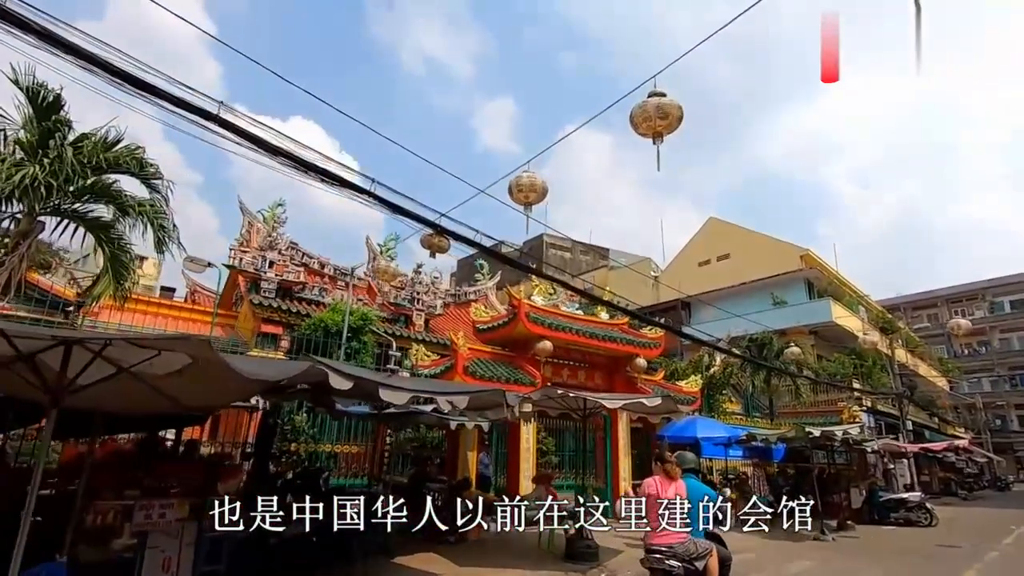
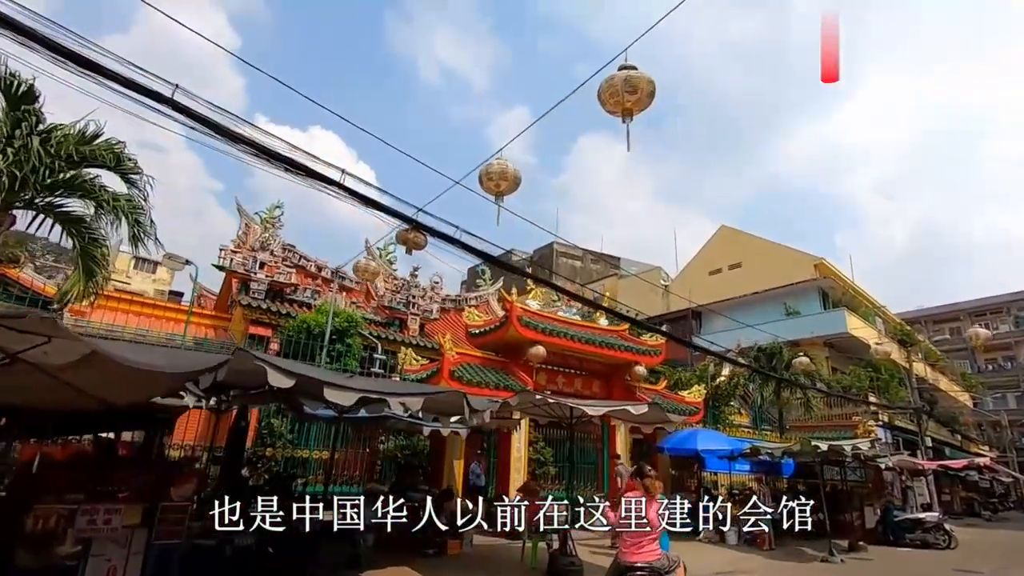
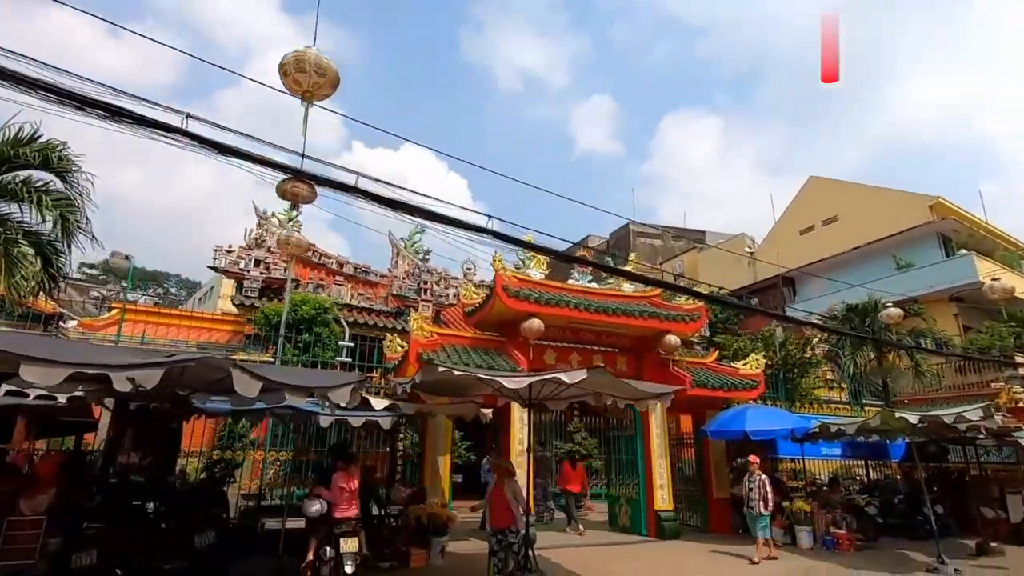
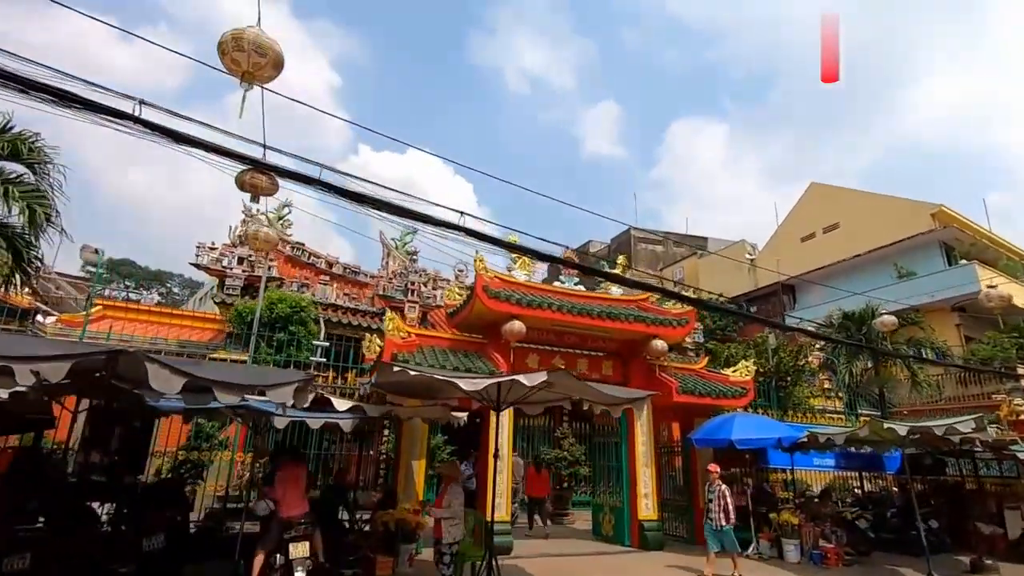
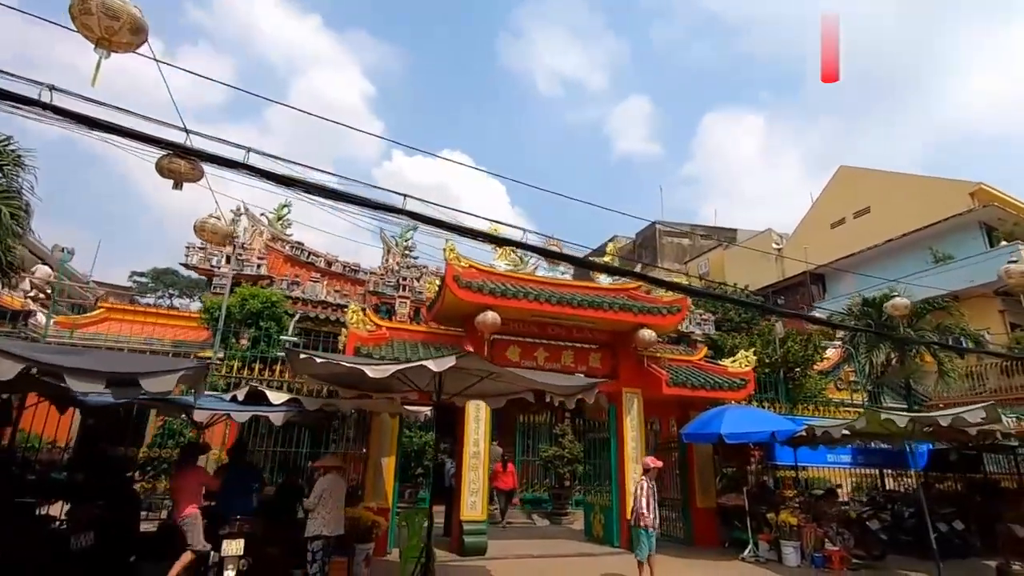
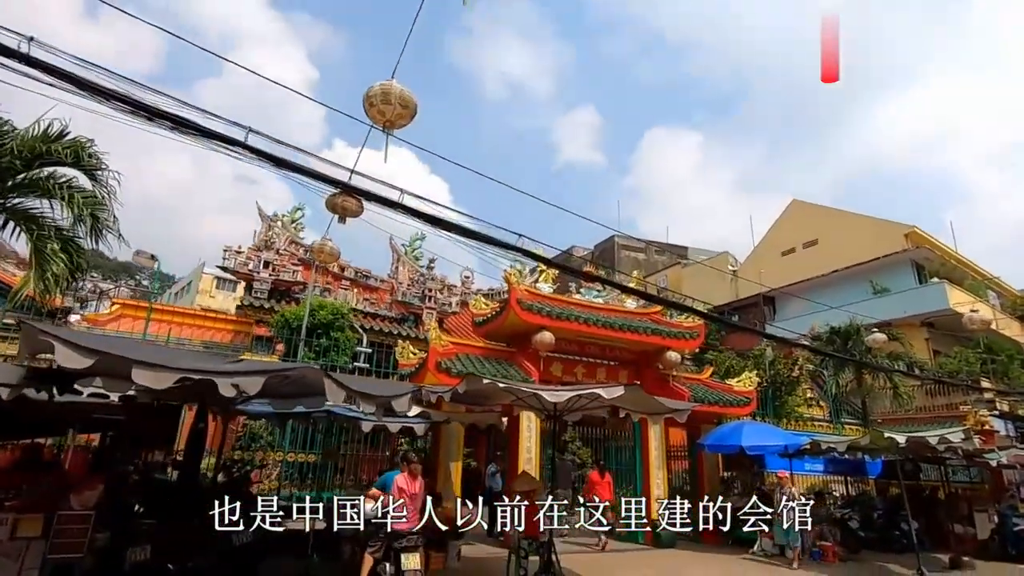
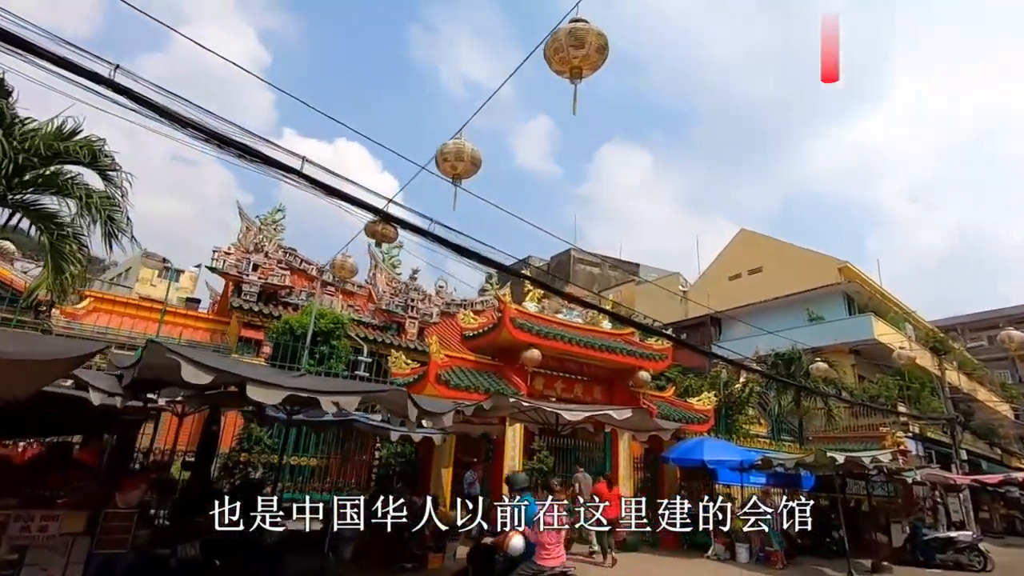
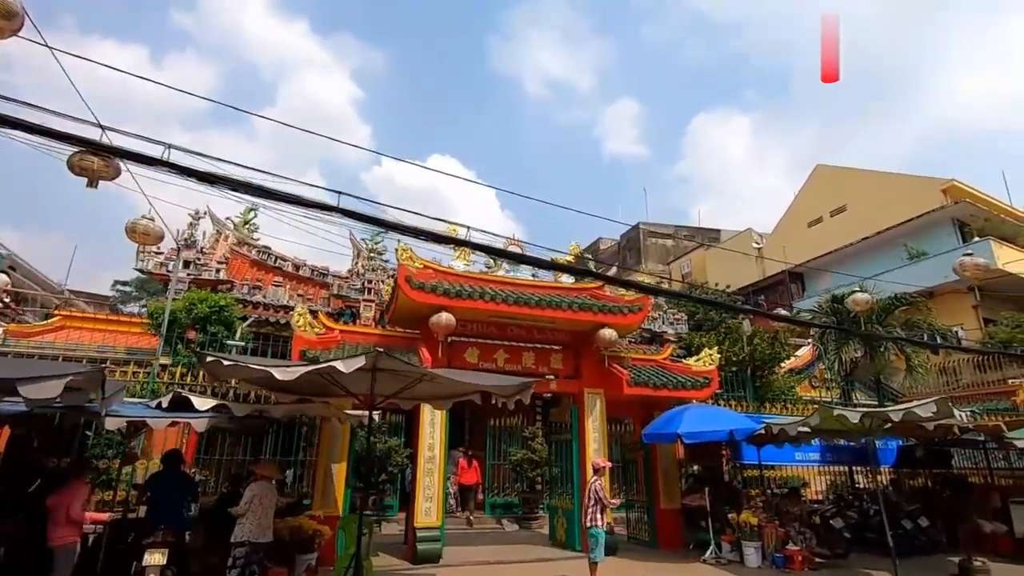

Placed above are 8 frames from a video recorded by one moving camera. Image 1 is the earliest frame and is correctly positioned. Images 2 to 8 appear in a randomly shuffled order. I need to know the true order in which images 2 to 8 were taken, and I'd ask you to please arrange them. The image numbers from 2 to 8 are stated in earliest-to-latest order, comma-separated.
2, 7, 6, 3, 4, 5, 8
